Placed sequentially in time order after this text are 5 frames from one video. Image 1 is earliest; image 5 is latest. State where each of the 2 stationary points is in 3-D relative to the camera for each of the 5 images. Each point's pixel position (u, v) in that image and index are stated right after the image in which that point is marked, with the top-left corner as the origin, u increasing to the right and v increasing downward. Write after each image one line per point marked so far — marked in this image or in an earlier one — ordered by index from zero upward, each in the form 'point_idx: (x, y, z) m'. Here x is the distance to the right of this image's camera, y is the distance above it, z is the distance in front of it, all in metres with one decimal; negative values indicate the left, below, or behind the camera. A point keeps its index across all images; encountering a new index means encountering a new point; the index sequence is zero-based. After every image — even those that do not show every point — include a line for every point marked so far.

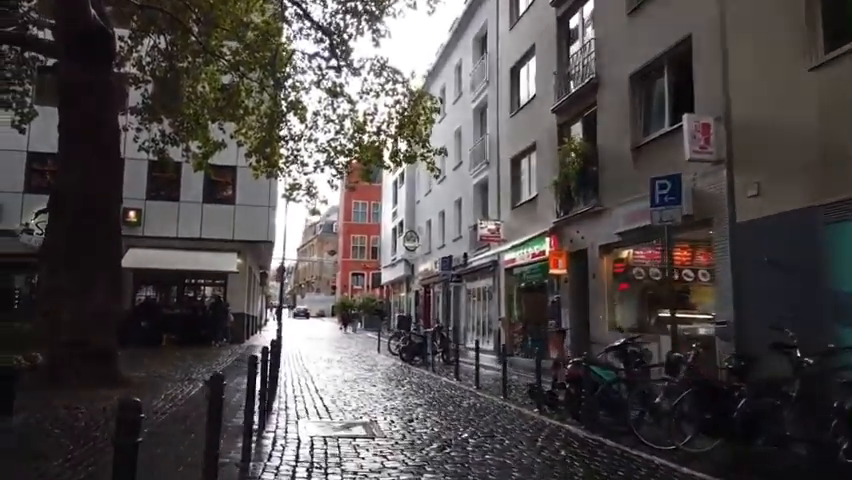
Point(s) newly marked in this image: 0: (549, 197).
0: (+3.9, +1.4, +19.4) m
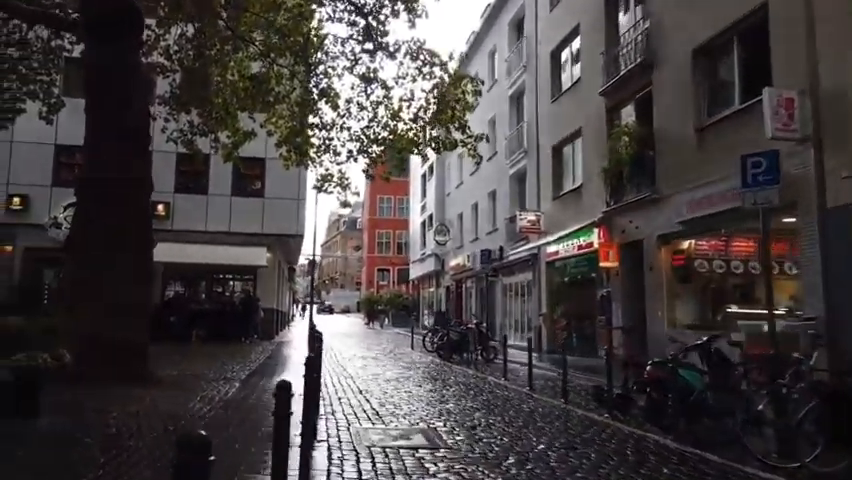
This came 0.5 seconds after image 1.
0: (+5.1, +1.6, +18.3) m
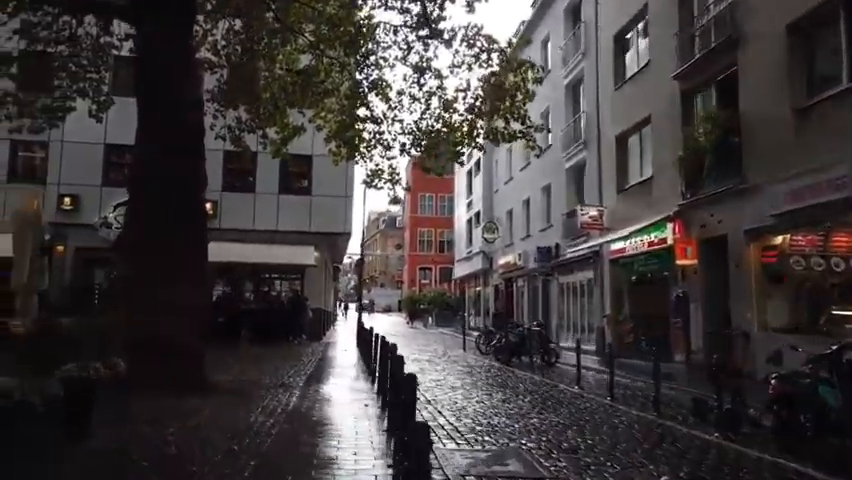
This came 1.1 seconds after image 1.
0: (+6.7, +1.8, +16.9) m
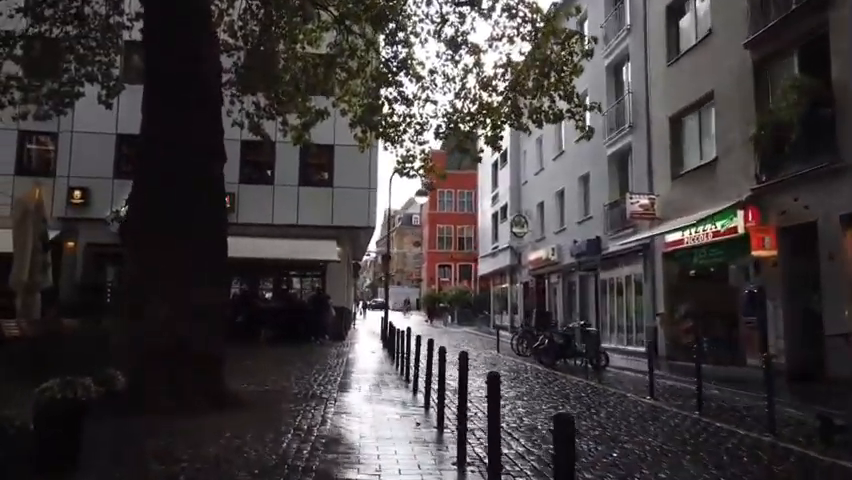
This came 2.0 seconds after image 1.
0: (+7.7, +2.0, +15.1) m
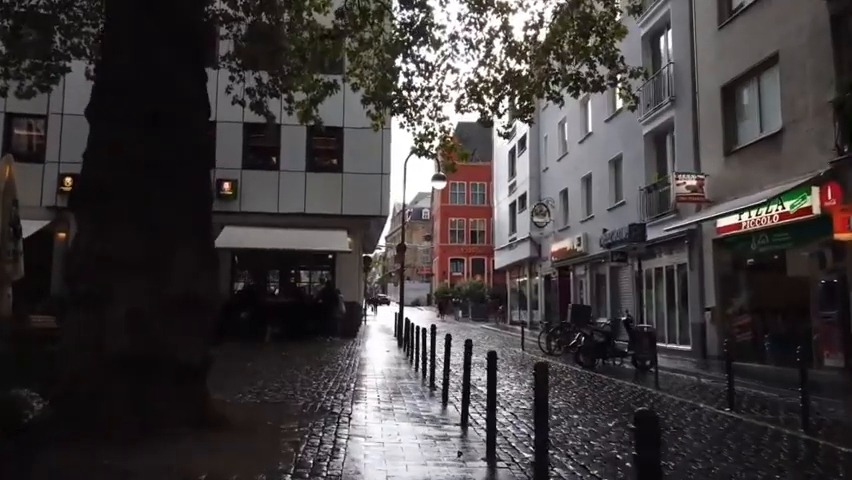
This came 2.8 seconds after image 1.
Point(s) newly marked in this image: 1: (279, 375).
0: (+8.2, +2.4, +13.0) m
1: (-2.9, -2.7, +12.2) m
